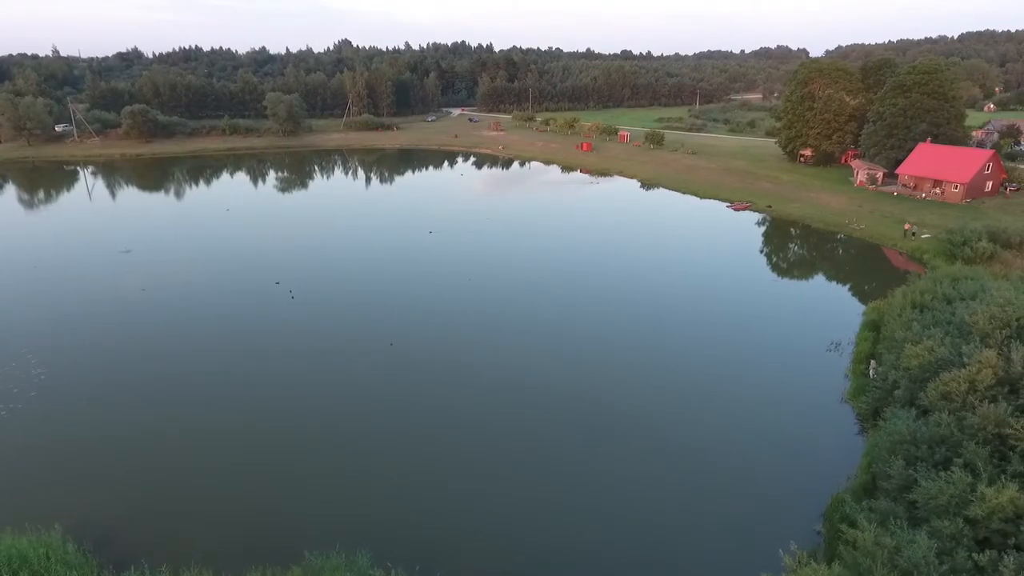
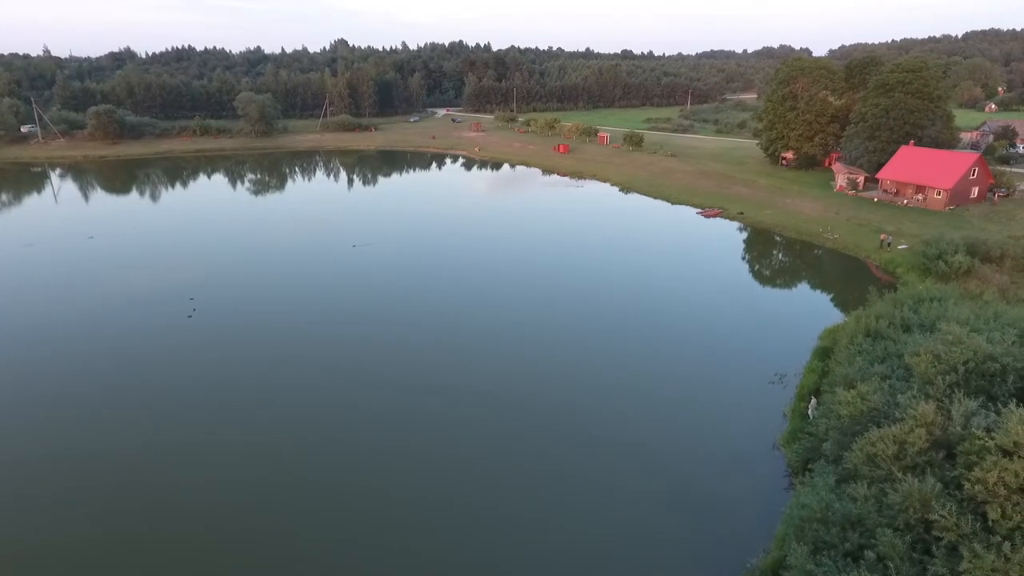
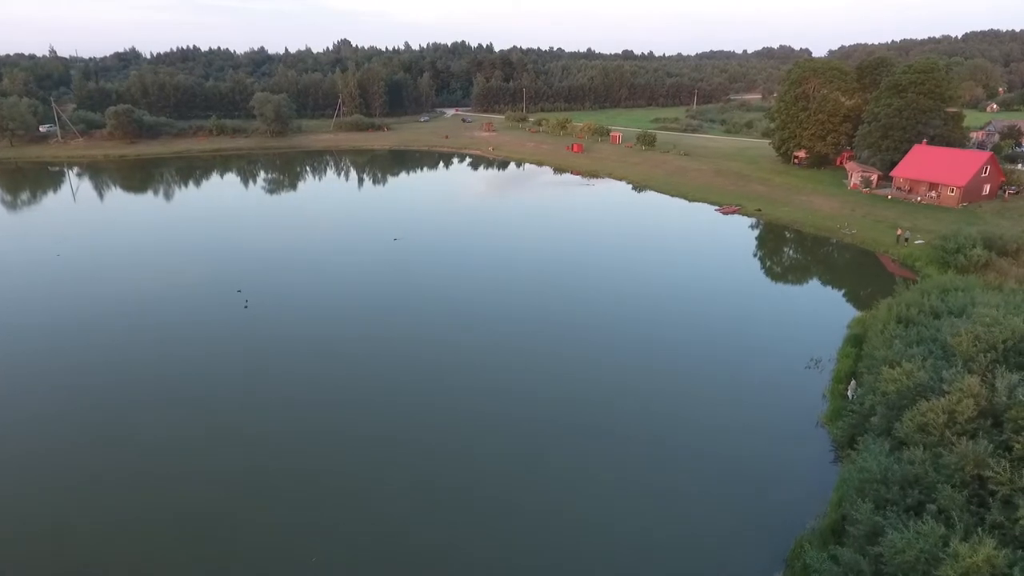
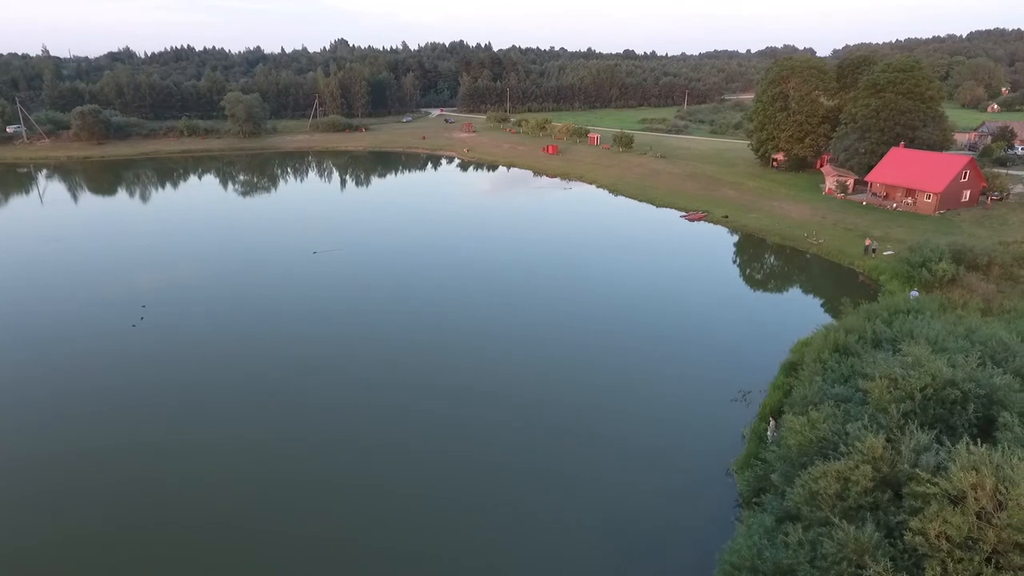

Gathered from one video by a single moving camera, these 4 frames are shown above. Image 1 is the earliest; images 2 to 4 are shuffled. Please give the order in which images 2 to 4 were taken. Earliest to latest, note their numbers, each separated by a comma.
3, 2, 4
